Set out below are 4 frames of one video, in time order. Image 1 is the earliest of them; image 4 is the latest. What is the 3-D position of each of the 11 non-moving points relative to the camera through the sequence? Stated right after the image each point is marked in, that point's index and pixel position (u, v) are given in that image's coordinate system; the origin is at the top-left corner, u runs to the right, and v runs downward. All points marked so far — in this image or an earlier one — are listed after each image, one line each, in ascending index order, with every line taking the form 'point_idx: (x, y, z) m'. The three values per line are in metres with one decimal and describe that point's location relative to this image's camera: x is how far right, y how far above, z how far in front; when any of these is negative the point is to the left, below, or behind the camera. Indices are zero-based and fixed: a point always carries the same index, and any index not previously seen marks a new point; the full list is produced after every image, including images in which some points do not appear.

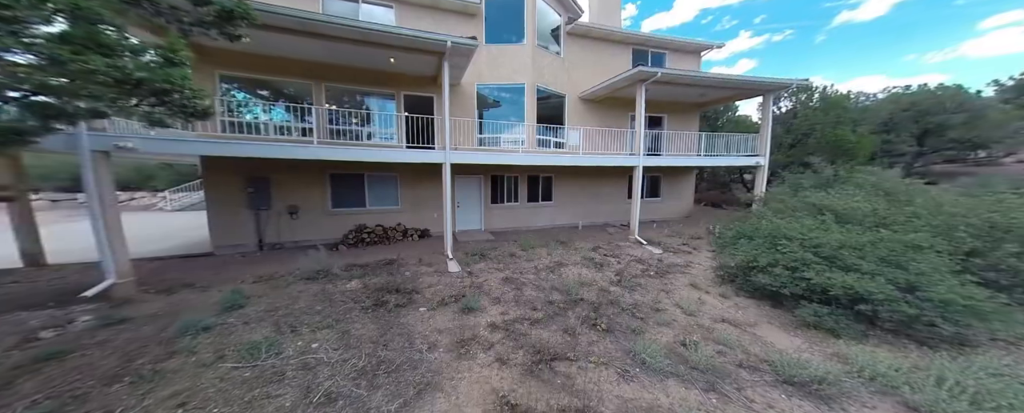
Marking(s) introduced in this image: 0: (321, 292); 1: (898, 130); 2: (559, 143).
0: (-4.1, -1.9, +5.9) m
1: (+24.8, +5.1, +17.5) m
2: (+1.7, +2.4, +9.9) m
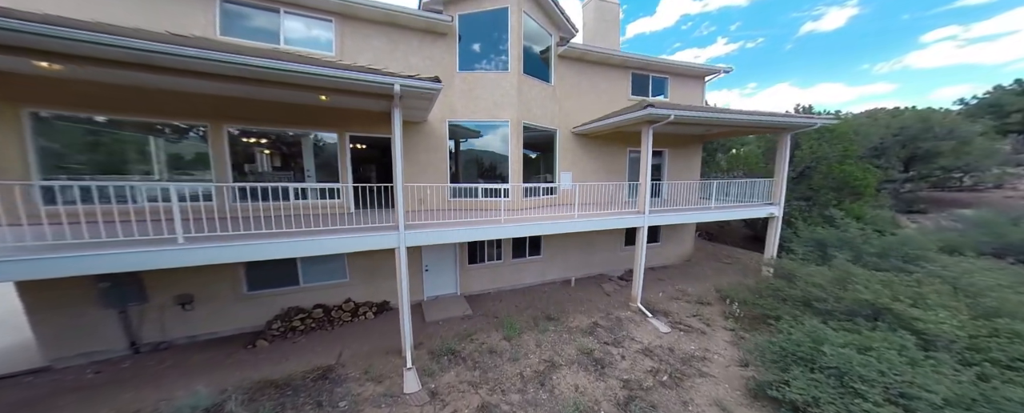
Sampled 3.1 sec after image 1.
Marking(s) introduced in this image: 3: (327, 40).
0: (-4.5, -3.8, +3.9) m
1: (+23.7, +3.2, +17.1) m
2: (+1.1, +0.5, +8.2) m
3: (-4.4, +3.9, +6.4) m
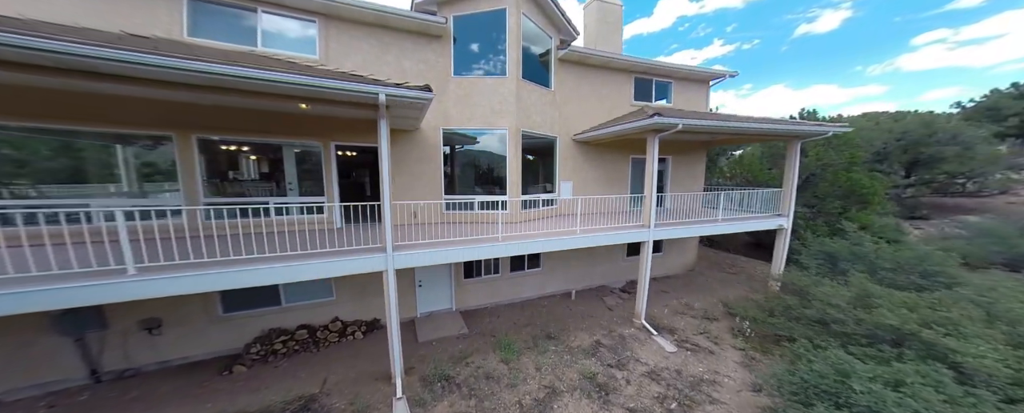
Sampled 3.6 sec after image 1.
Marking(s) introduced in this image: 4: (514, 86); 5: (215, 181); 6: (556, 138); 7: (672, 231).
0: (-4.6, -4.1, +3.4) m
1: (+23.6, +2.9, +16.8) m
2: (+1.0, +0.2, +7.8) m
3: (-4.4, +3.6, +5.9) m
4: (0.0, +3.1, +6.8) m
5: (-6.1, +0.5, +5.5) m
6: (+1.3, +2.0, +8.0) m
7: (+4.2, -0.6, +7.1) m
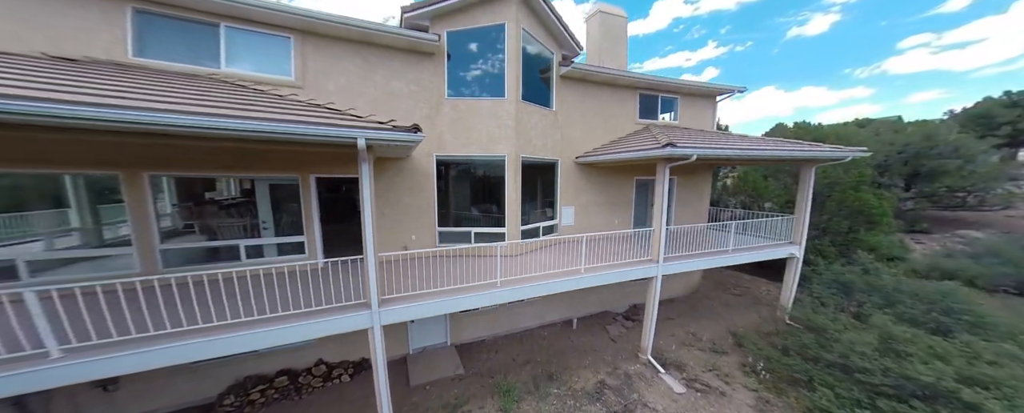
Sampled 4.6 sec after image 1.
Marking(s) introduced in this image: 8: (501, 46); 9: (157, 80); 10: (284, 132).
0: (-4.5, -4.9, +2.9) m
1: (+23.4, +2.1, +16.7) m
2: (+1.0, -0.6, +7.3) m
3: (-4.4, +2.9, +5.3) m
4: (0.0, +2.3, +6.3) m
5: (-6.1, -0.2, +4.9) m
6: (+1.3, +1.3, +7.5) m
7: (+4.1, -1.4, +6.7) m
8: (-0.2, +3.5, +6.3) m
9: (-5.2, +1.9, +4.0) m
10: (-2.6, +0.9, +3.2) m
